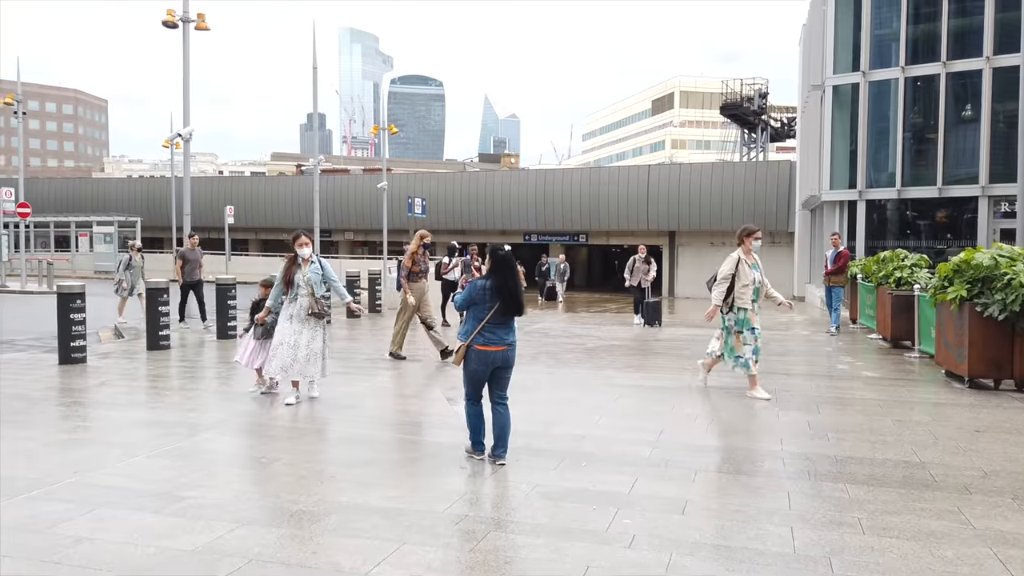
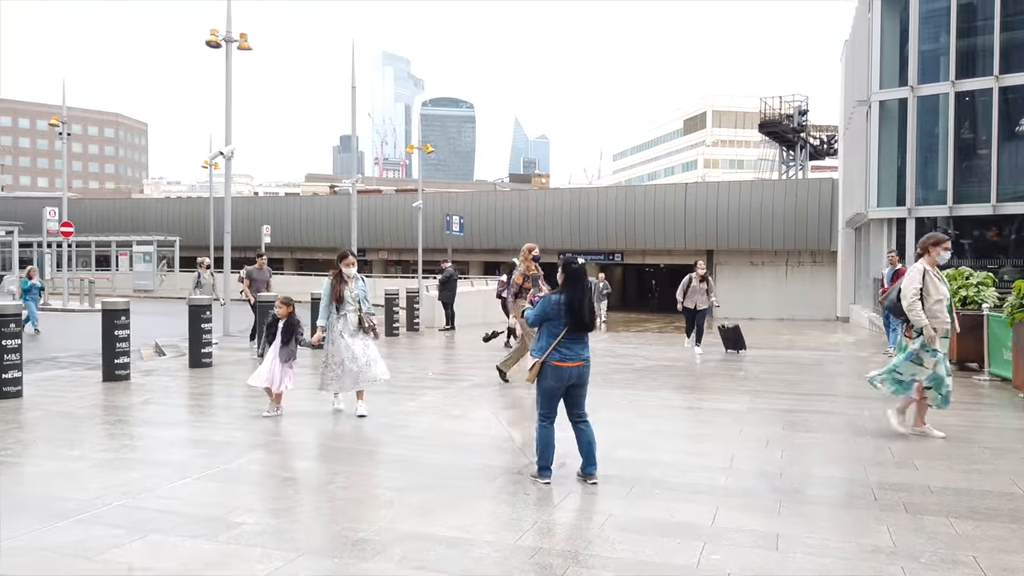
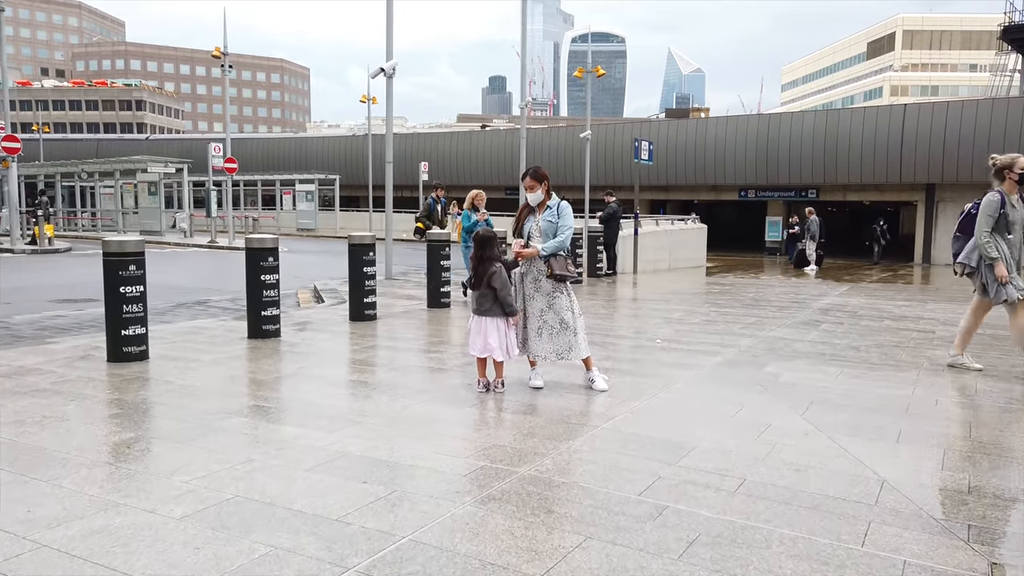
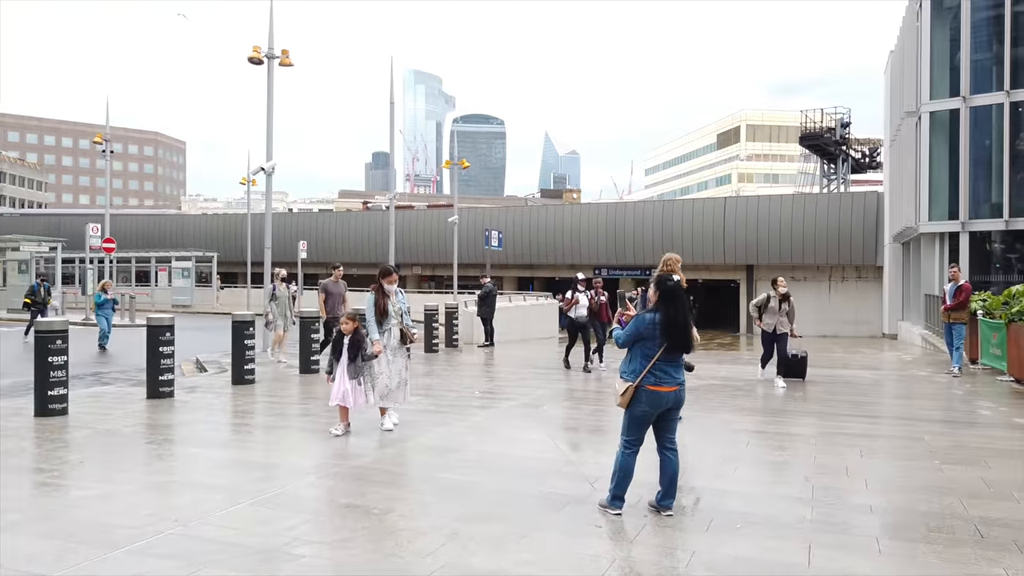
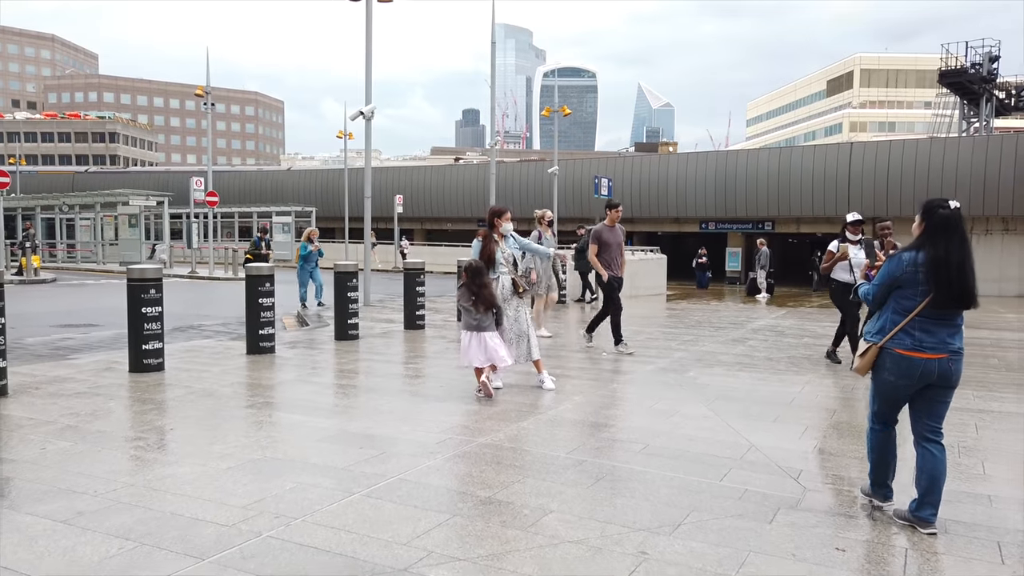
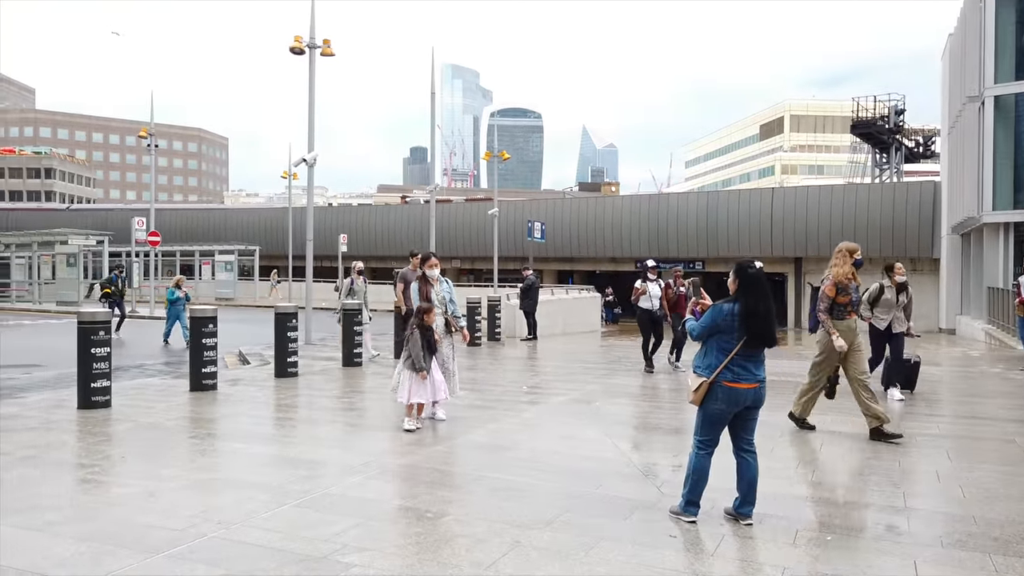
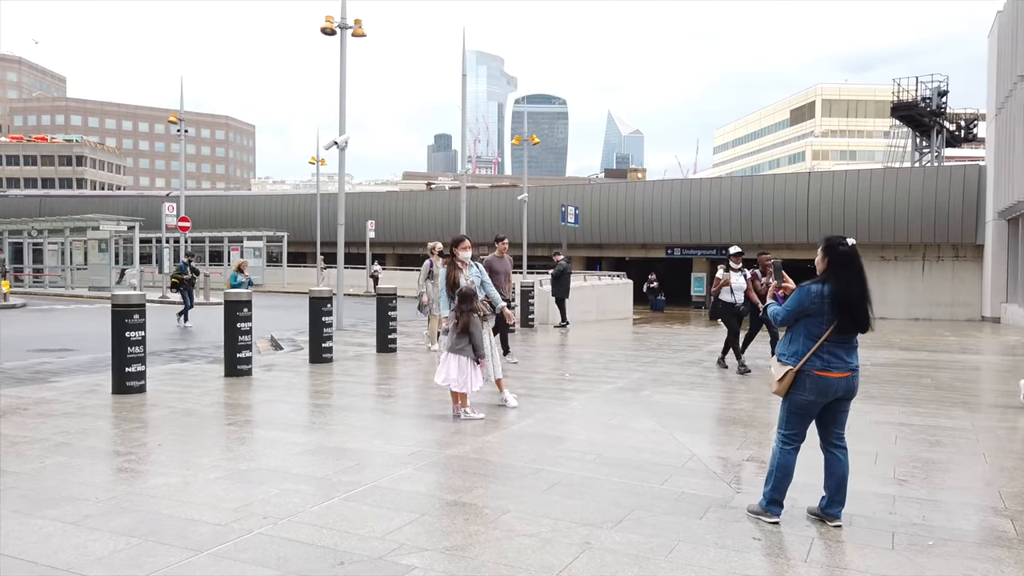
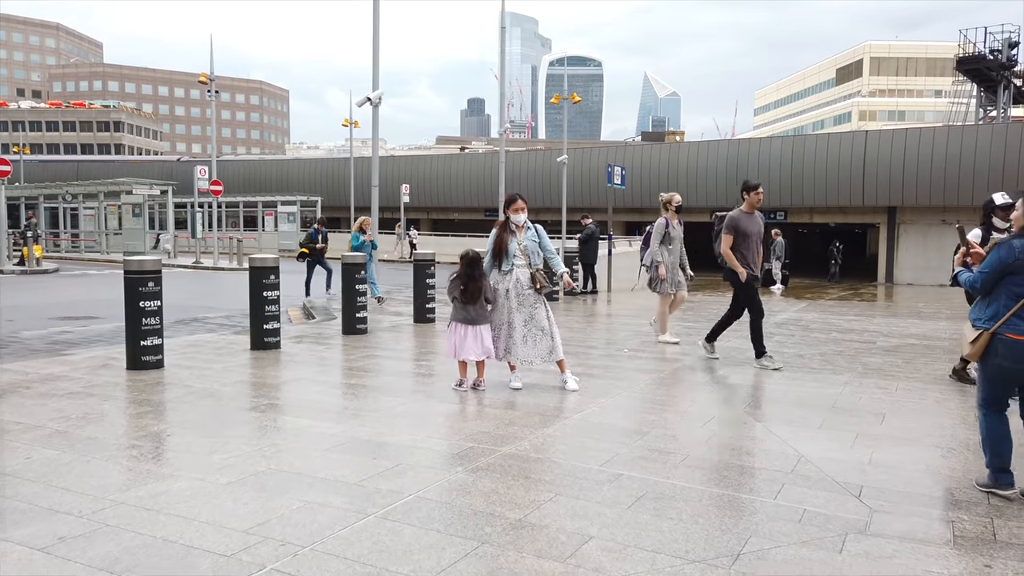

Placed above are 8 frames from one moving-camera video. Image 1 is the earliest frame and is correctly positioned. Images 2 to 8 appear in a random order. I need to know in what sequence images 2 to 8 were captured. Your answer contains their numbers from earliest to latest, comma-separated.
2, 4, 6, 7, 5, 8, 3
